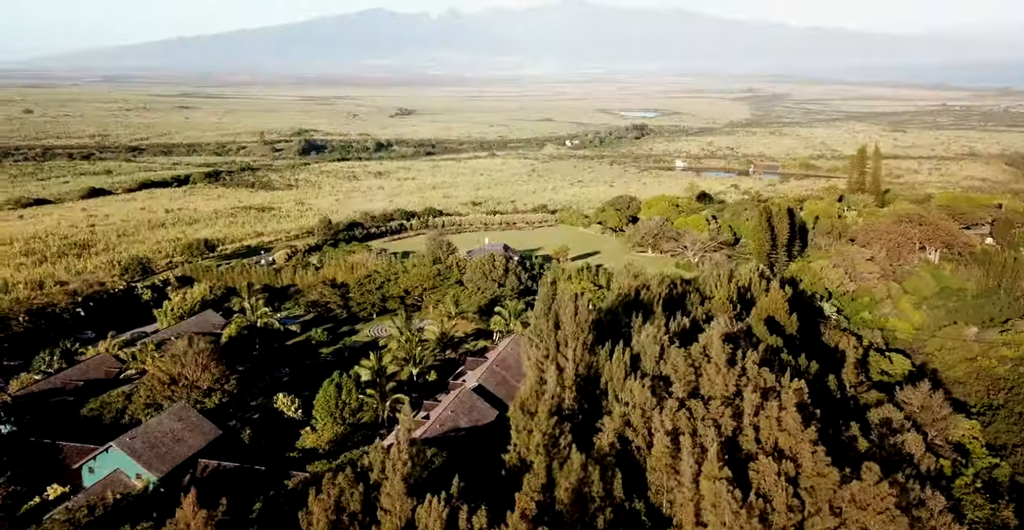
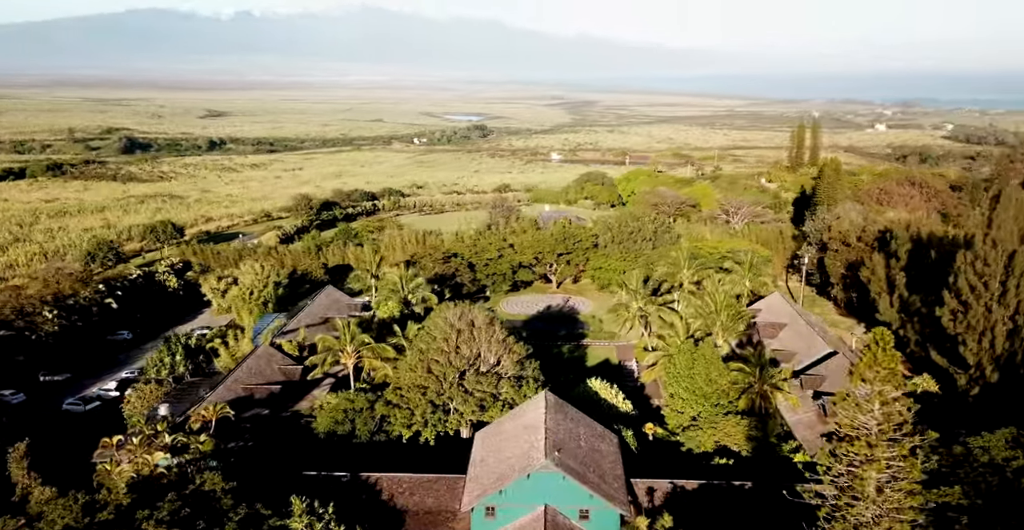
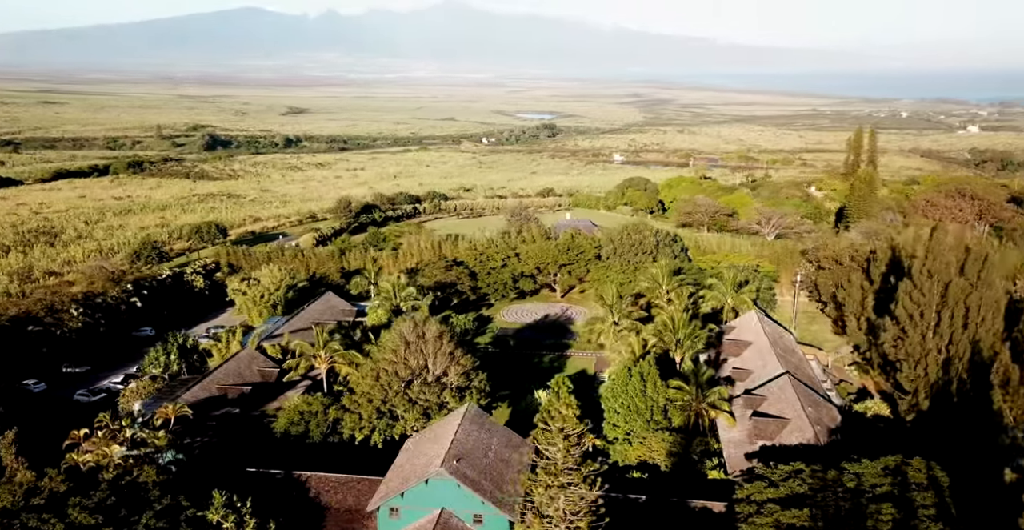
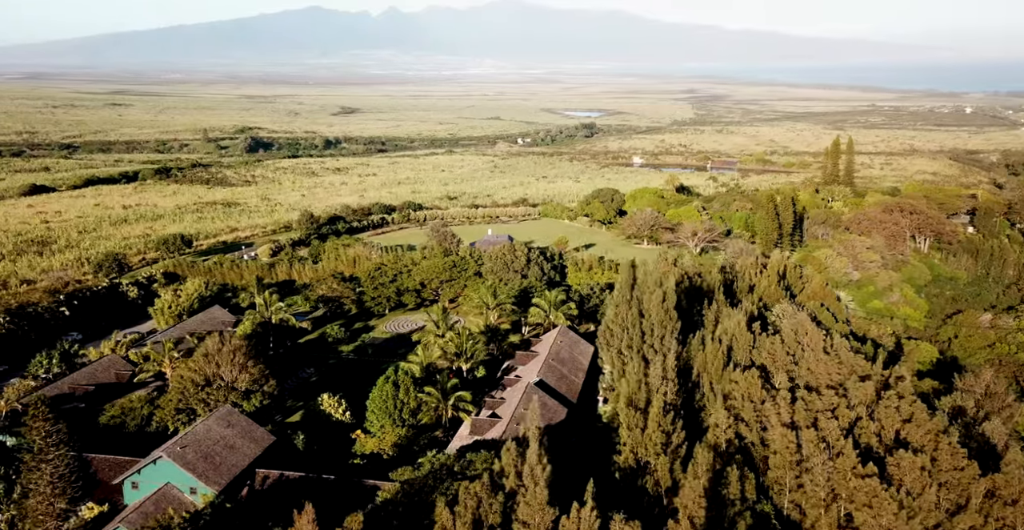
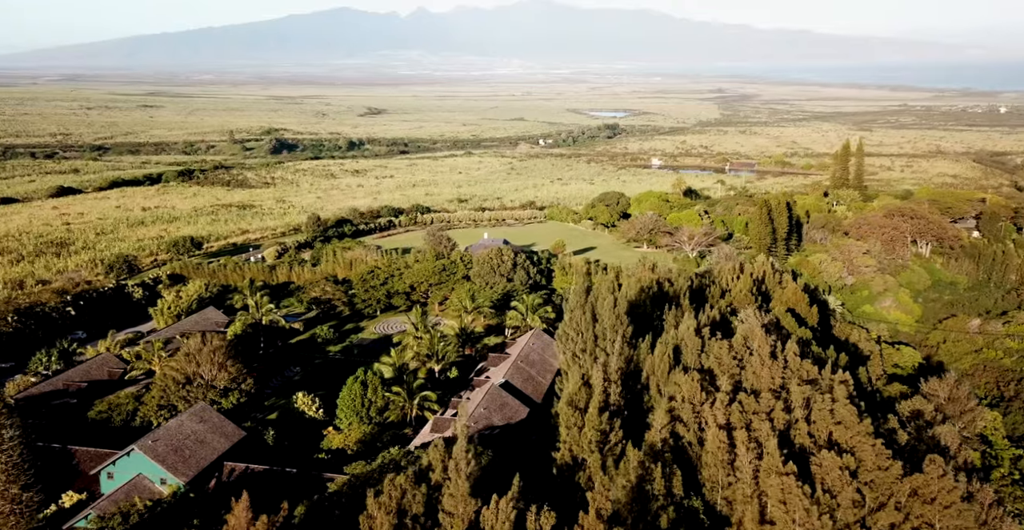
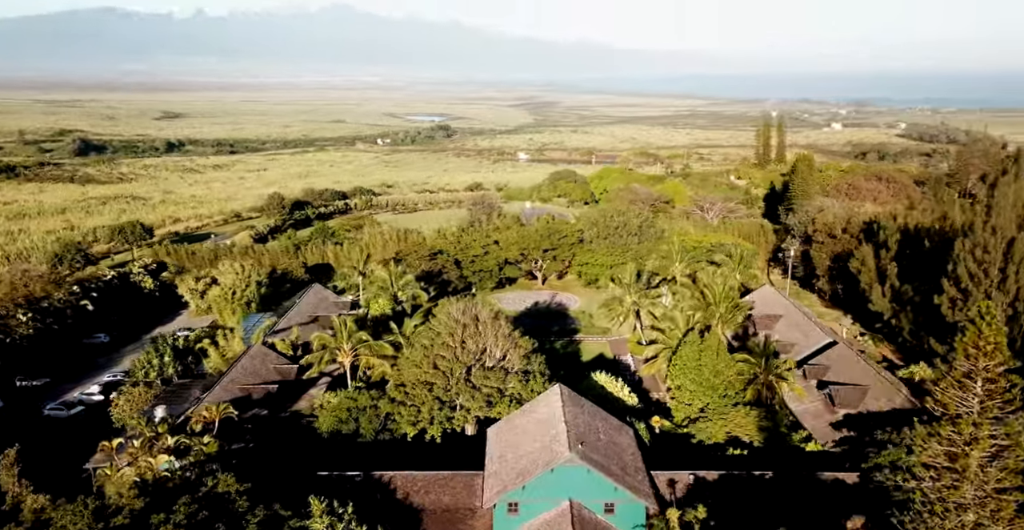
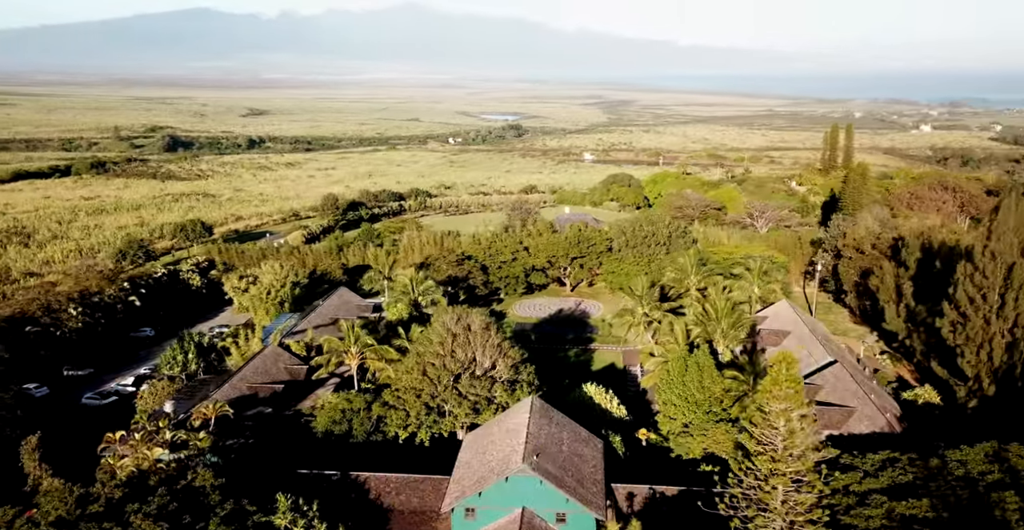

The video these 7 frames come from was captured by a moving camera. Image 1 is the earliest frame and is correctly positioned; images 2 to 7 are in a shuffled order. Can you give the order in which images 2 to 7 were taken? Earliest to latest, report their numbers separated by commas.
5, 4, 3, 7, 2, 6
